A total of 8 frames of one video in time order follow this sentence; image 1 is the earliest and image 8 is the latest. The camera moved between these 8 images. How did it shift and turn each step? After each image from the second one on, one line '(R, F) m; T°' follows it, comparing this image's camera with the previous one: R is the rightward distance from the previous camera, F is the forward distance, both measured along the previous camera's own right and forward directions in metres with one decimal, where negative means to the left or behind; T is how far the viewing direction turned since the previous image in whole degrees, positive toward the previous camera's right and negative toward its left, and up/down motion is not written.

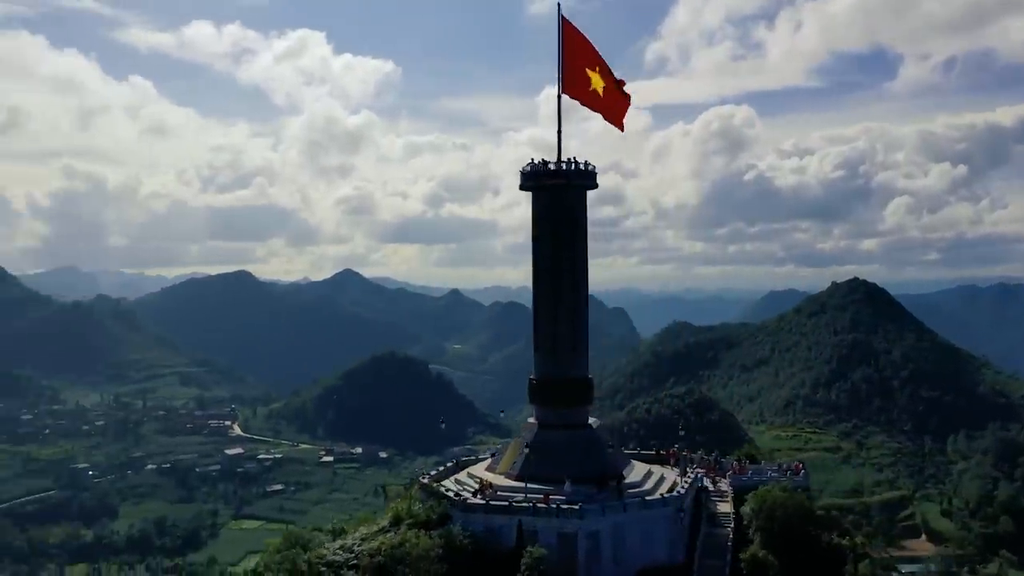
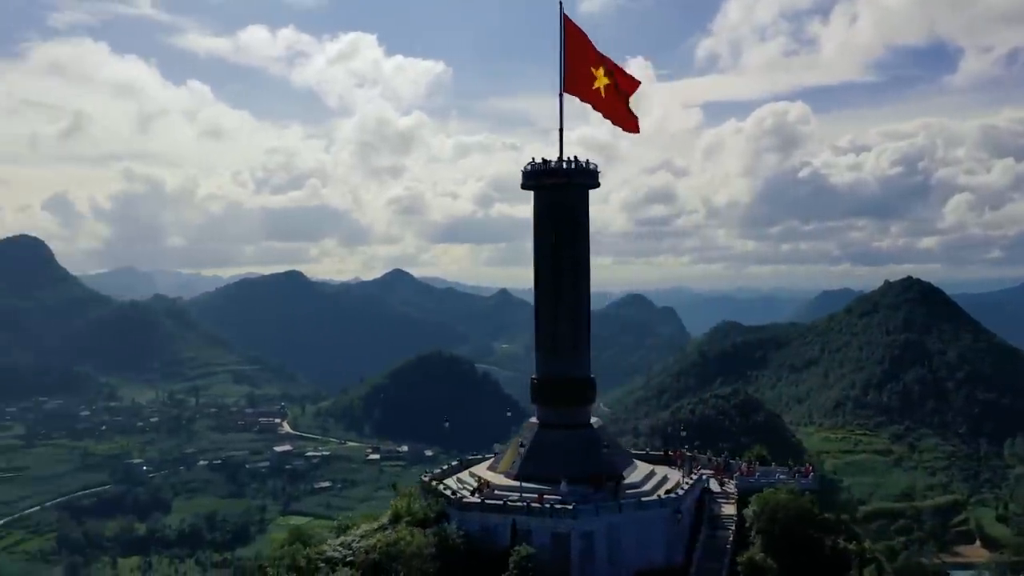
(+0.7, 0.0) m; -3°
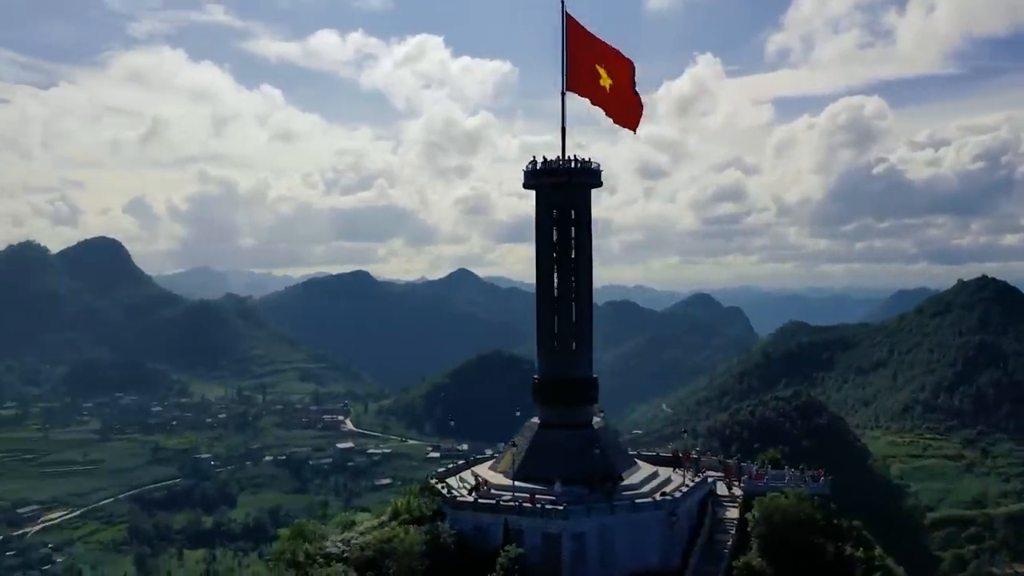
(+0.9, 0.0) m; -4°
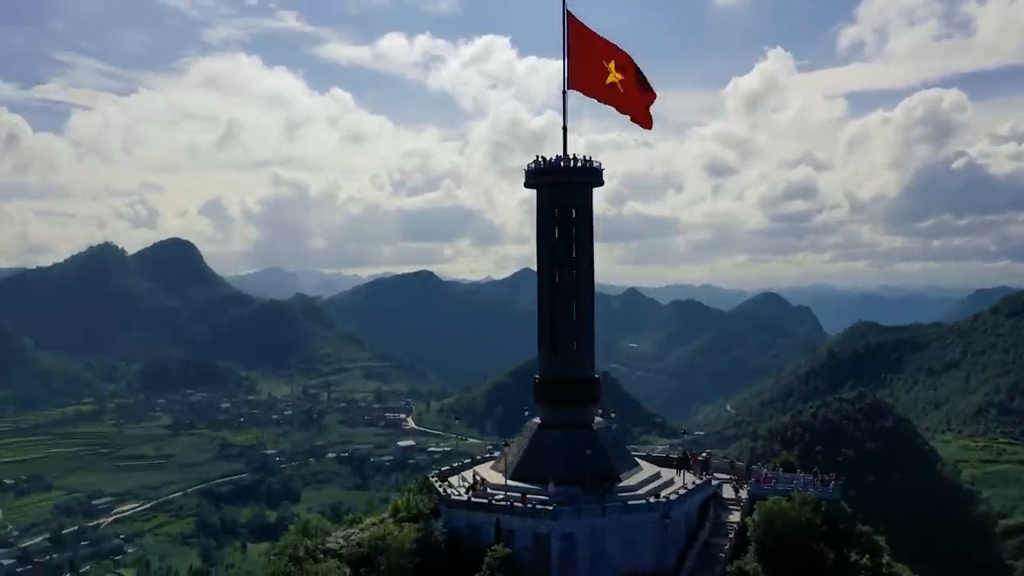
(+0.9, 0.0) m; -4°
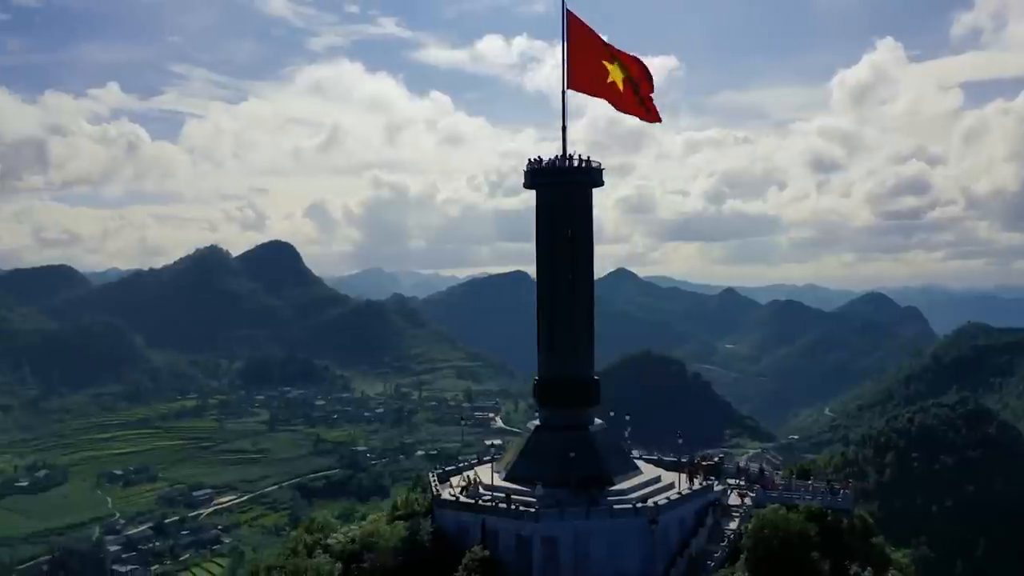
(+1.3, +0.1) m; -6°
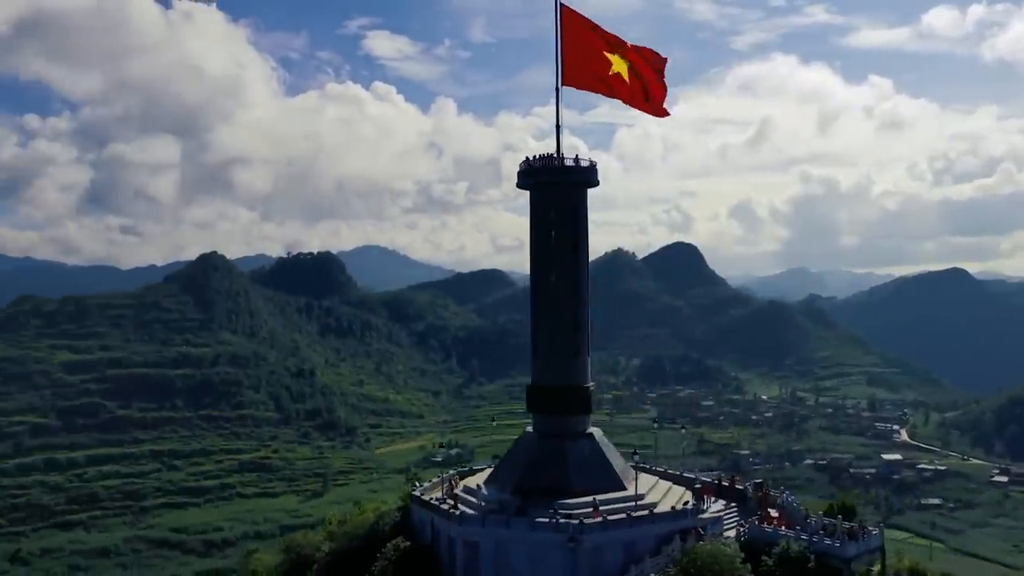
(+5.6, +1.4) m; -27°
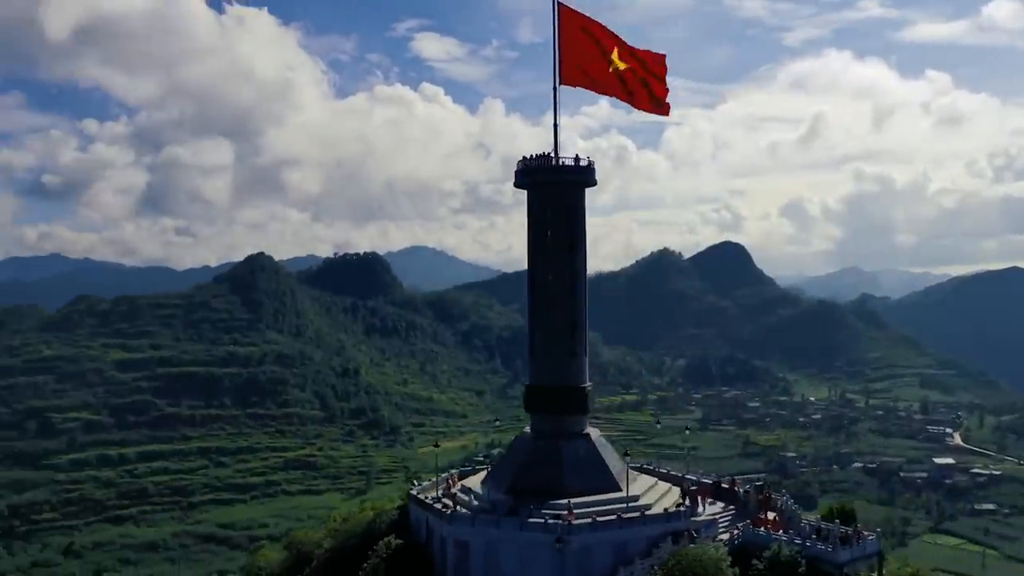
(+0.7, 0.0) m; -3°
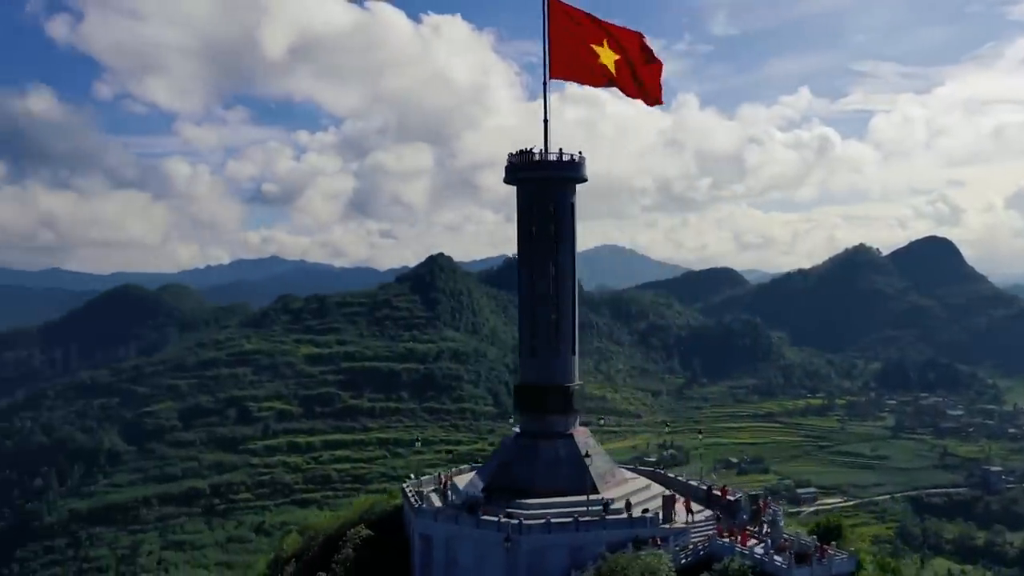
(+2.7, +0.3) m; -12°
